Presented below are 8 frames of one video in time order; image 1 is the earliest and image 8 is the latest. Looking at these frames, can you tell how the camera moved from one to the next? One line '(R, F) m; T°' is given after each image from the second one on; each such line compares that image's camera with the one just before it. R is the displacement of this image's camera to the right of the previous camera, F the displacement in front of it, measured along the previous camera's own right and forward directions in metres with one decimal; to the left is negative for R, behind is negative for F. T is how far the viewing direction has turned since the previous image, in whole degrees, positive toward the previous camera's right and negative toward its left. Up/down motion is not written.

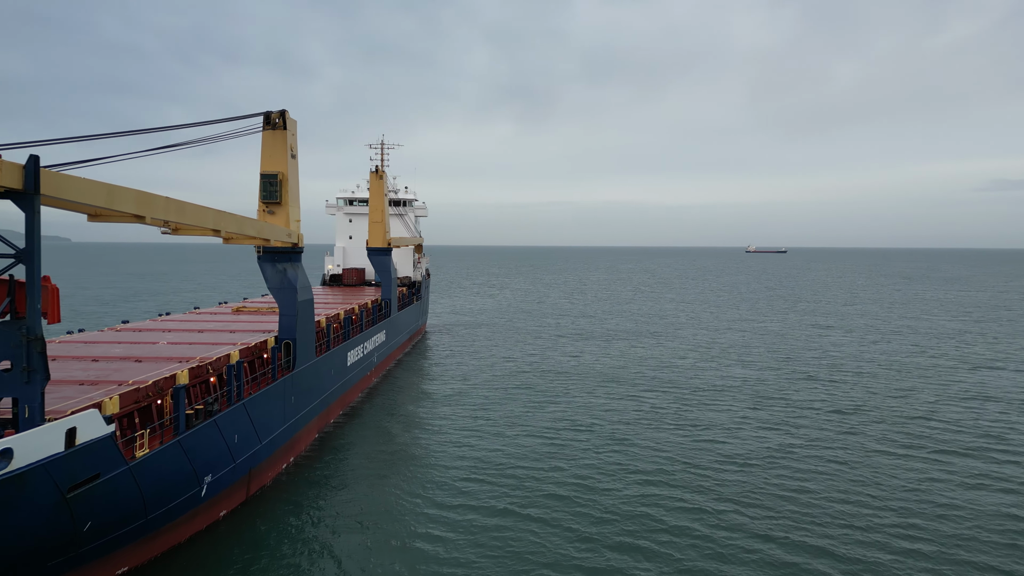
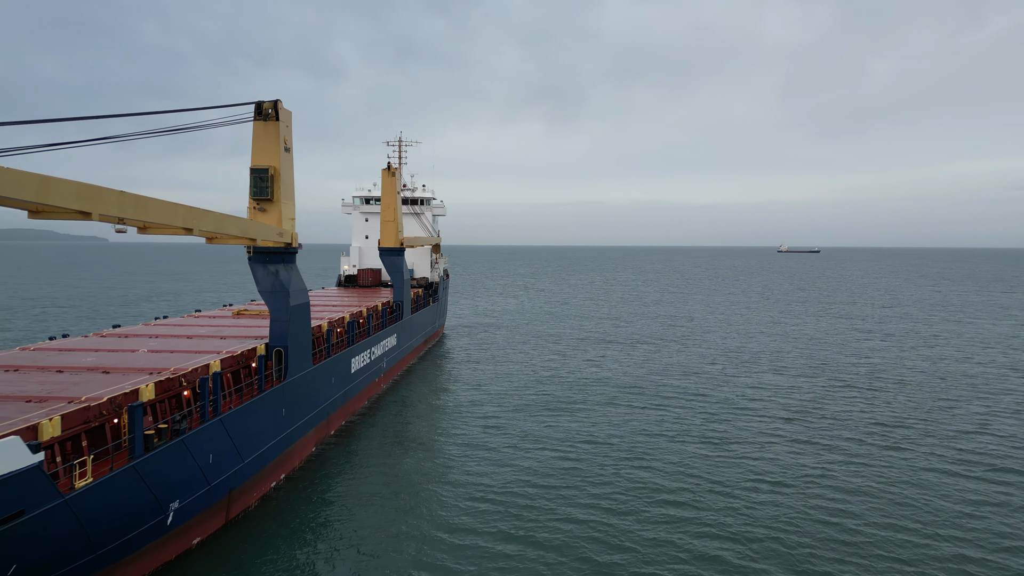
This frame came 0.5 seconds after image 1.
(+0.4, +1.4) m; -2°
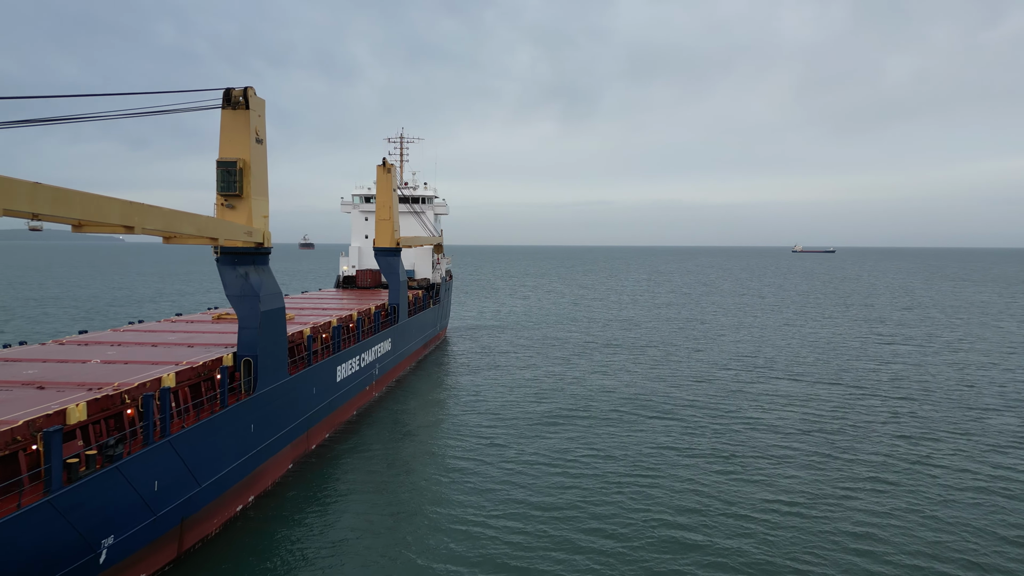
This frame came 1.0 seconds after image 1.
(+0.4, +1.4) m; -1°
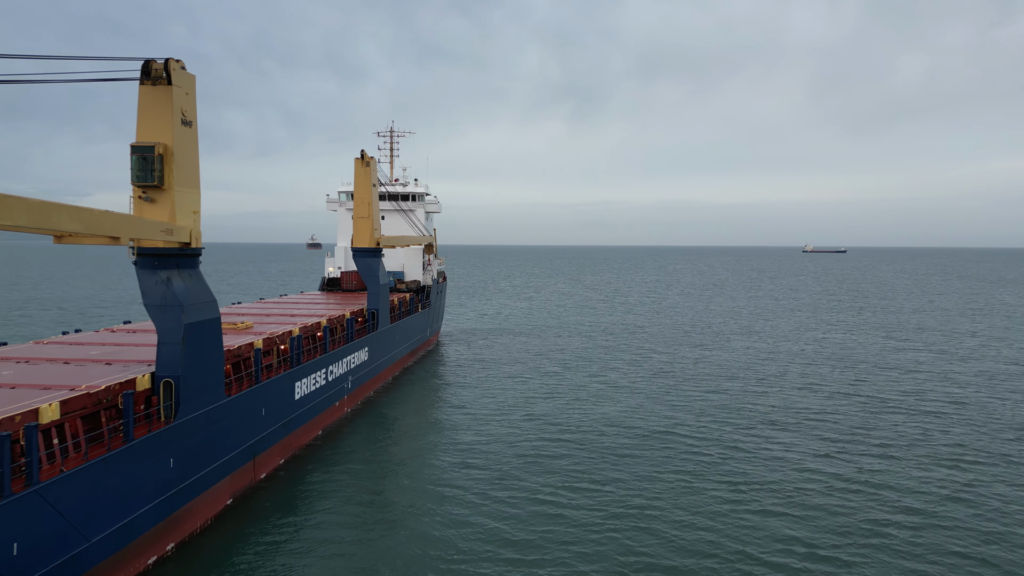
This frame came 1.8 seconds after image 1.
(+0.7, +2.2) m; -1°
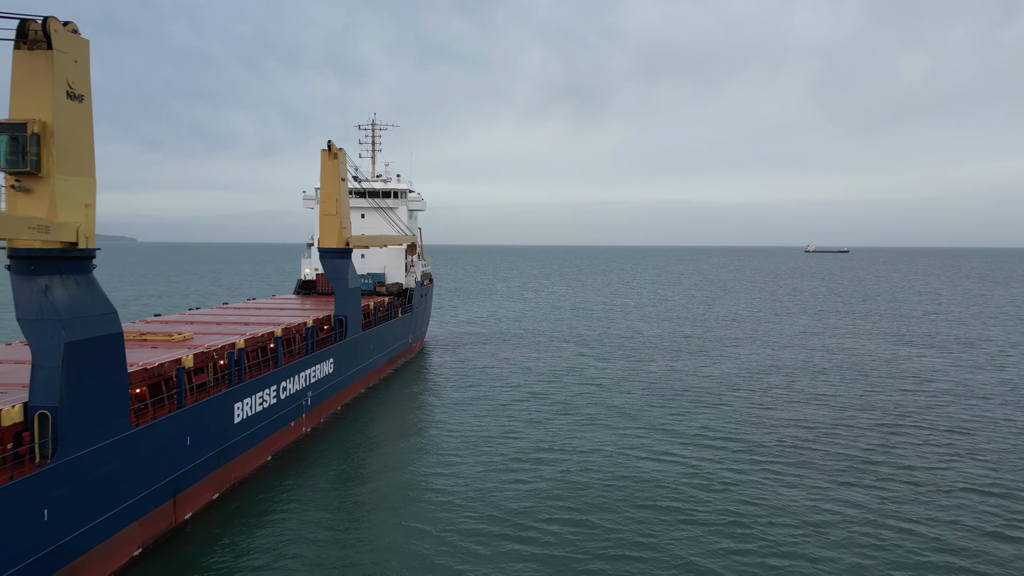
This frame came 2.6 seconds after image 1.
(+0.6, +2.2) m; 0°
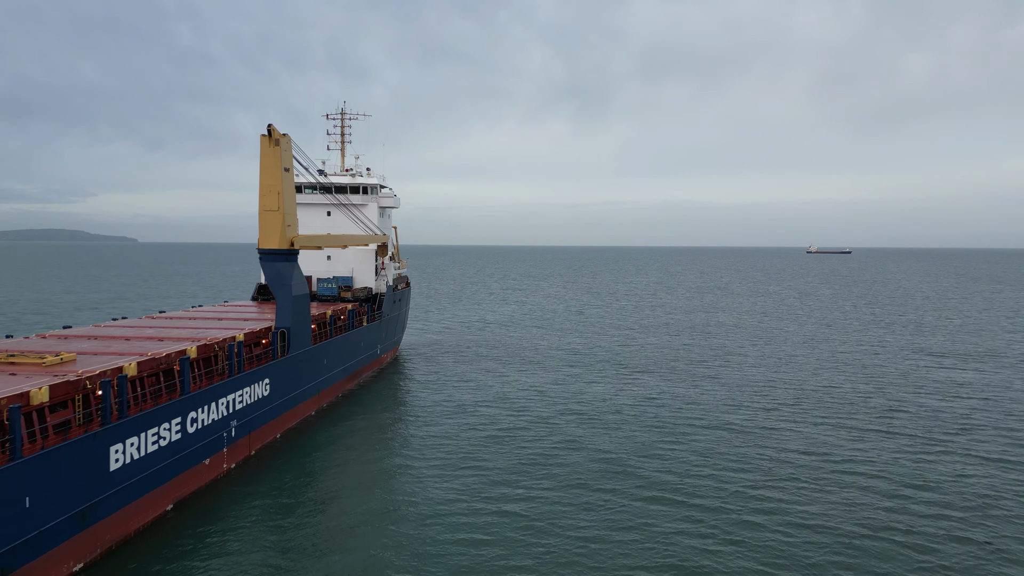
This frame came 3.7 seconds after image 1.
(+0.9, +3.0) m; 0°
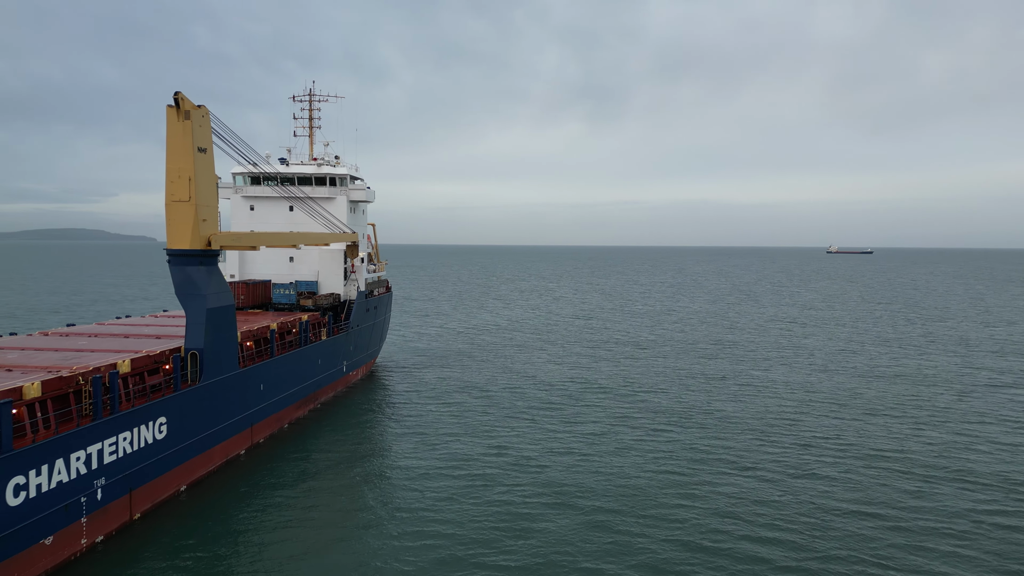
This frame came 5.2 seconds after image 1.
(+1.0, +4.1) m; -1°
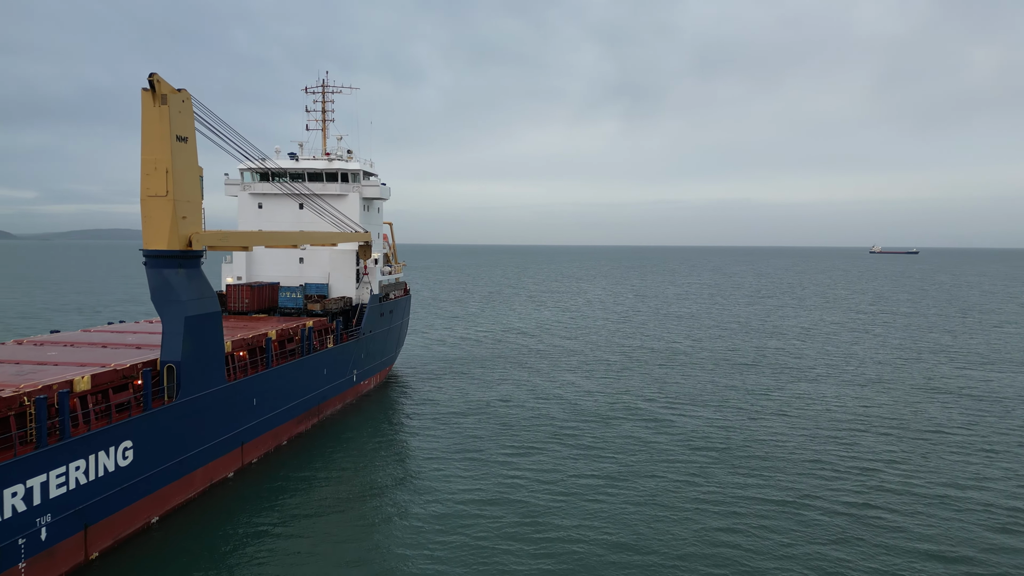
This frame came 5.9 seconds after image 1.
(+0.4, +2.0) m; -3°
